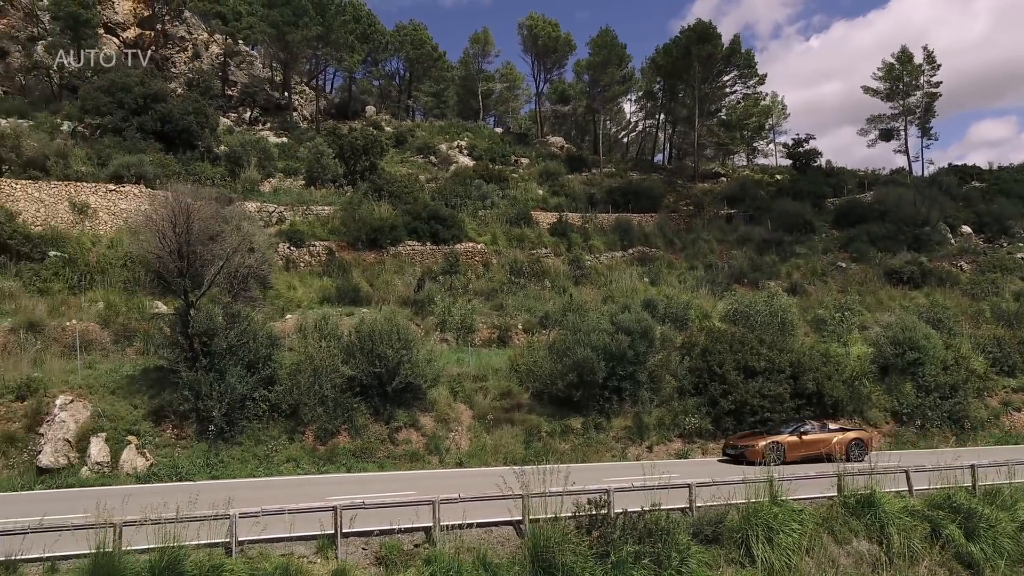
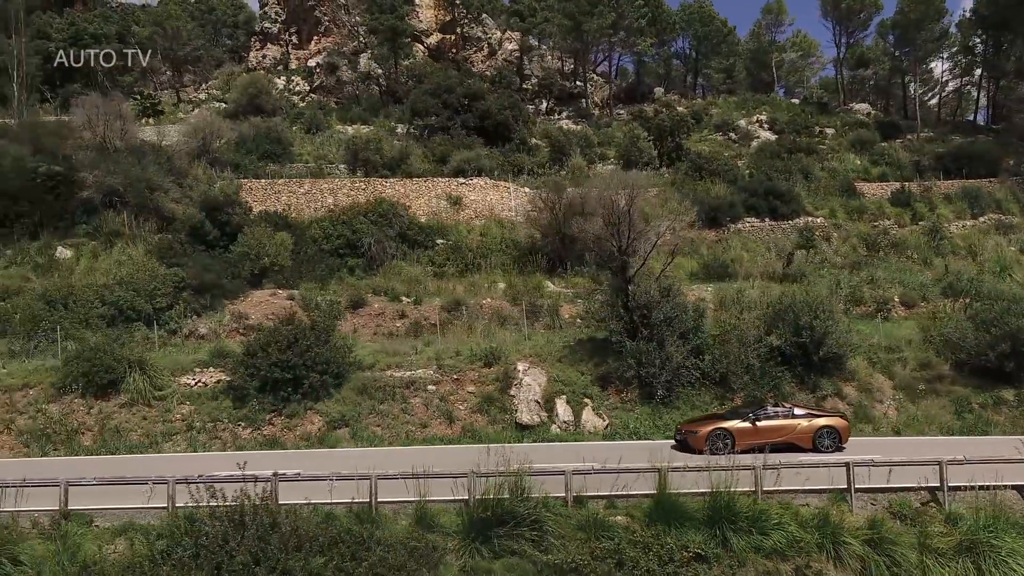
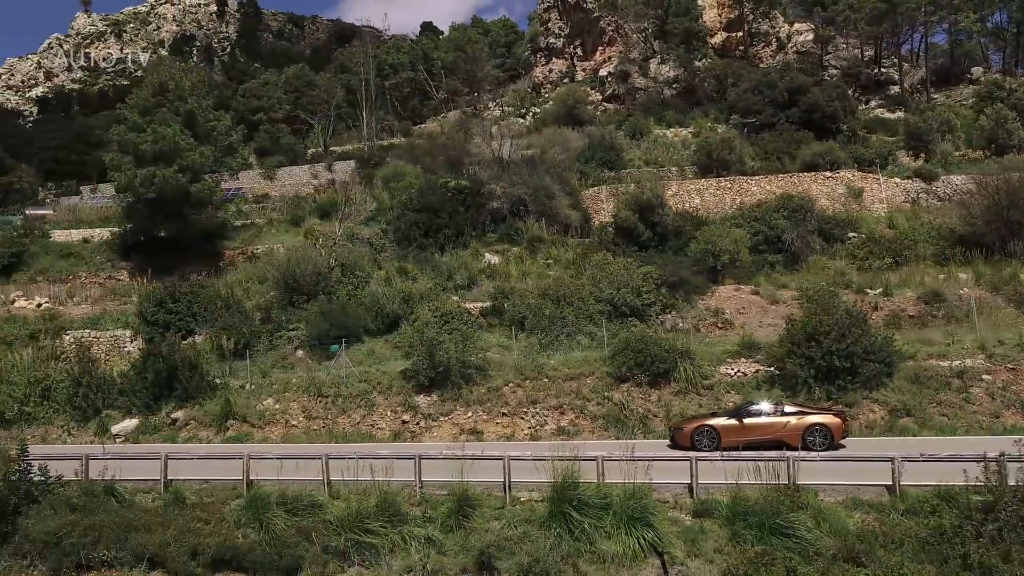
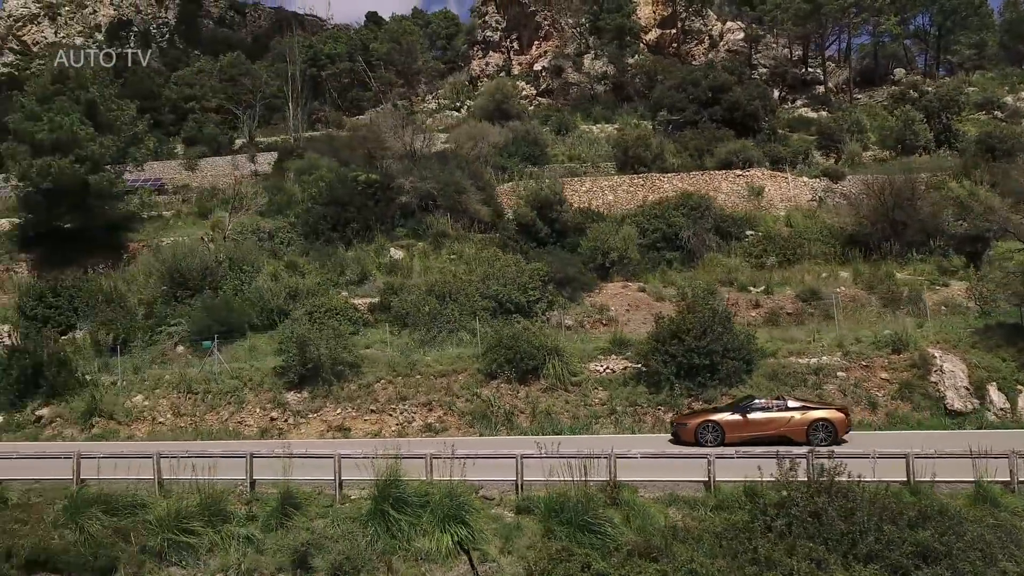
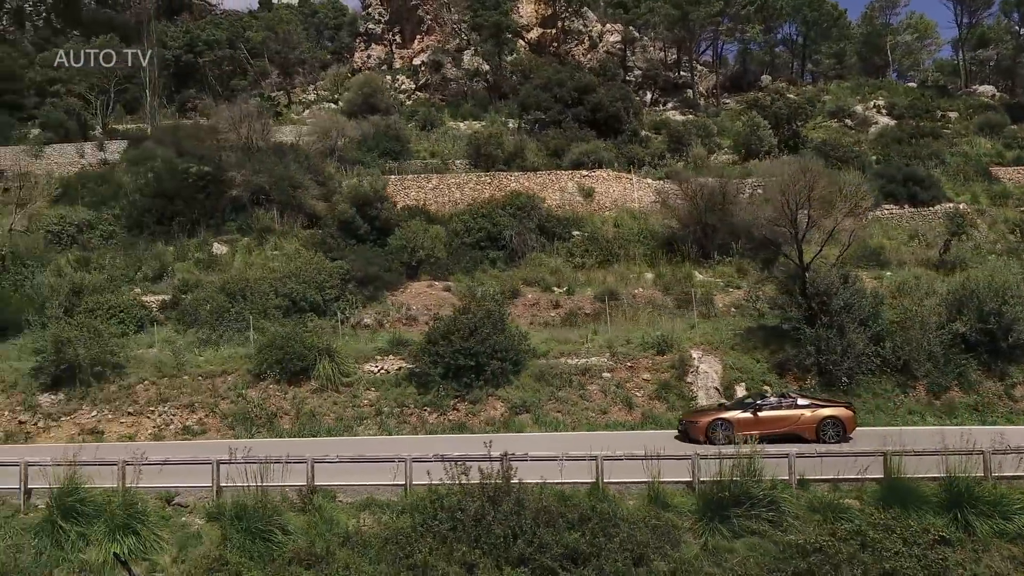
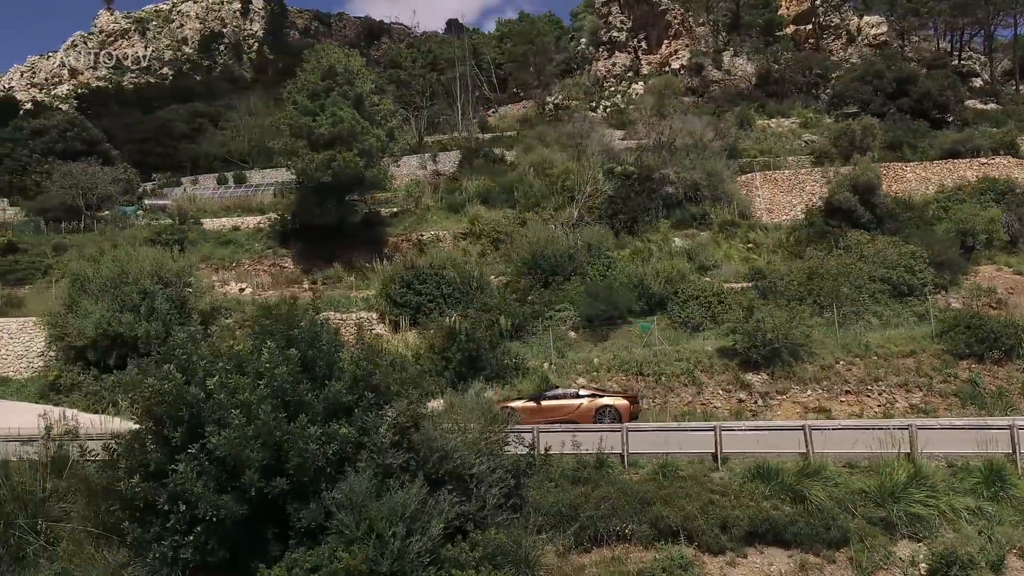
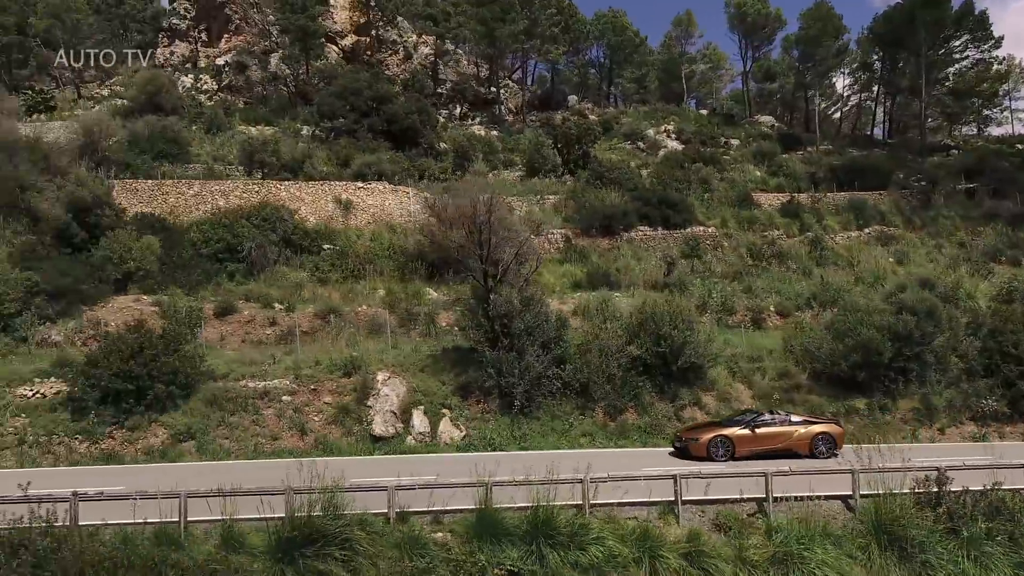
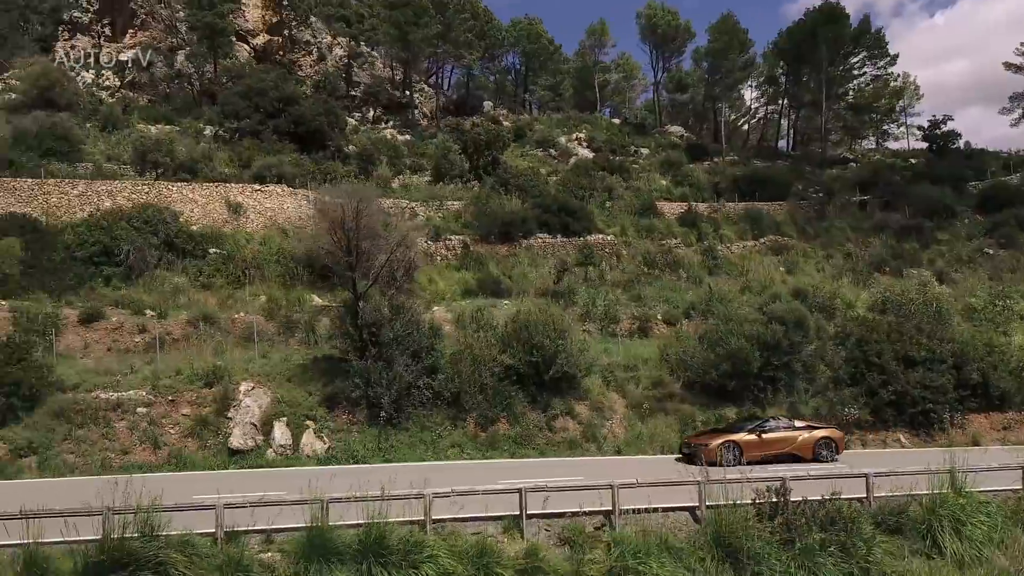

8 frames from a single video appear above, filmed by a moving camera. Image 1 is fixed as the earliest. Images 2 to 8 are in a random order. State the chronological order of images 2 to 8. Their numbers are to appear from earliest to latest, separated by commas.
8, 7, 2, 5, 4, 3, 6
